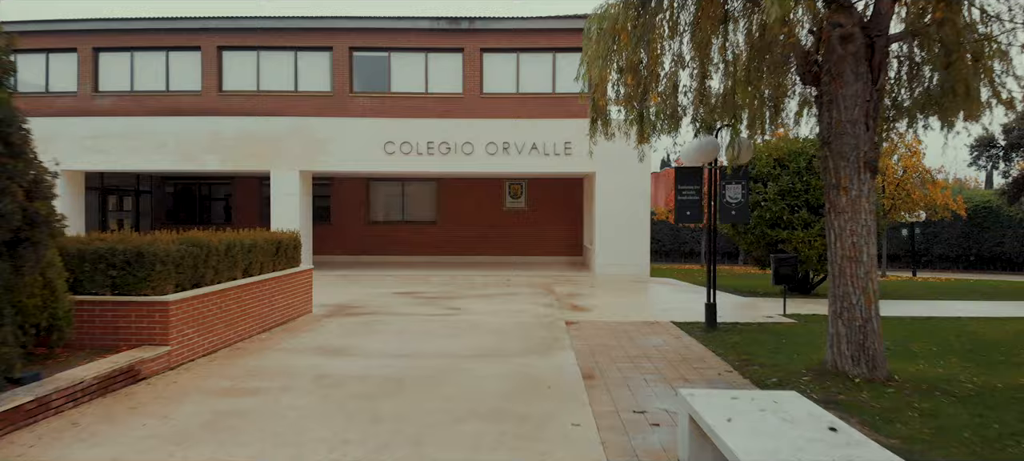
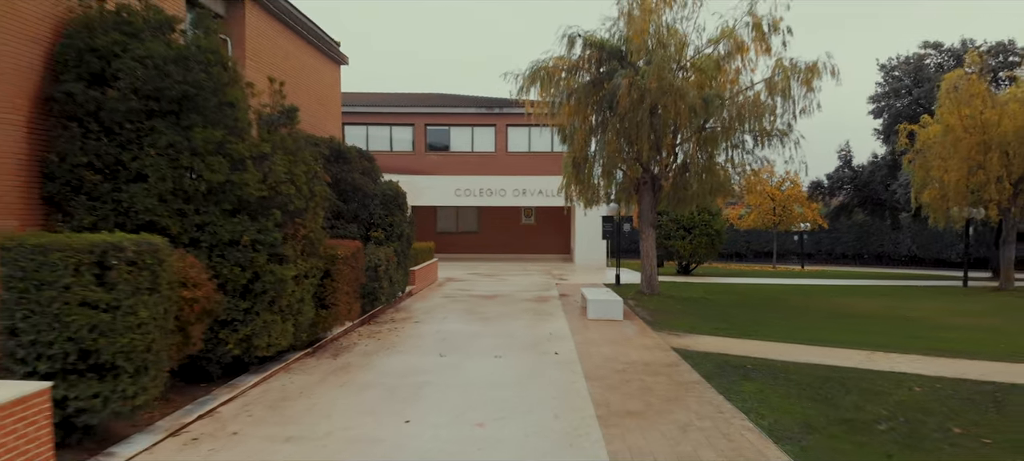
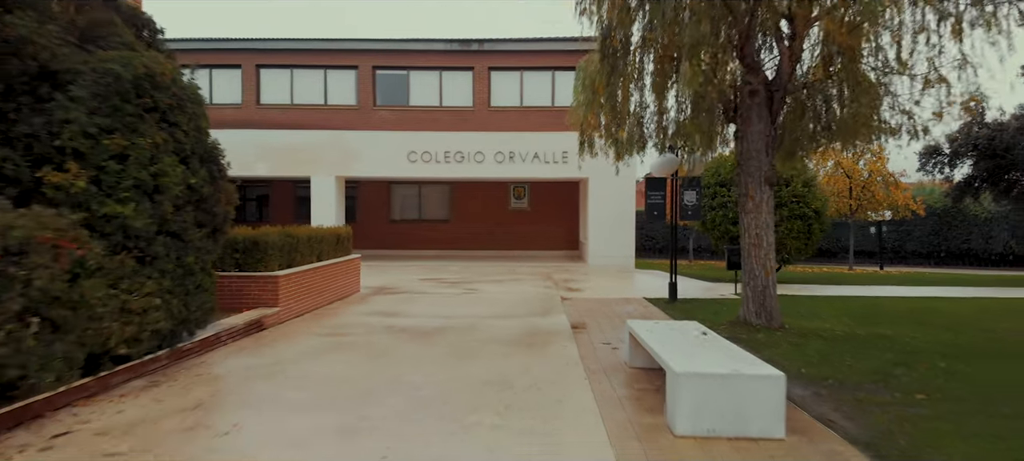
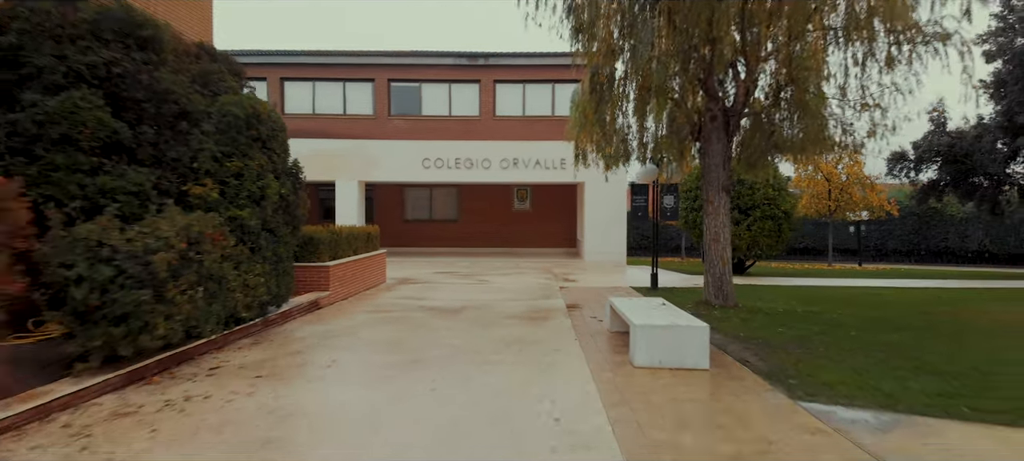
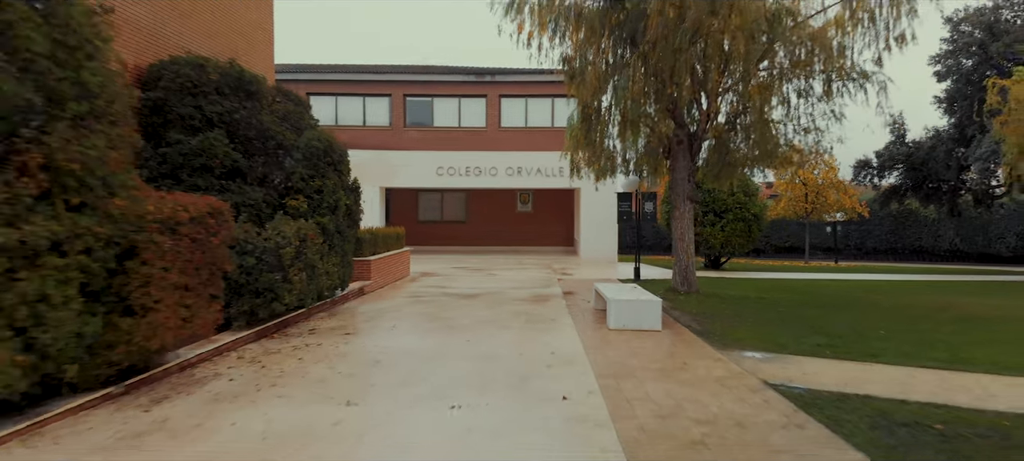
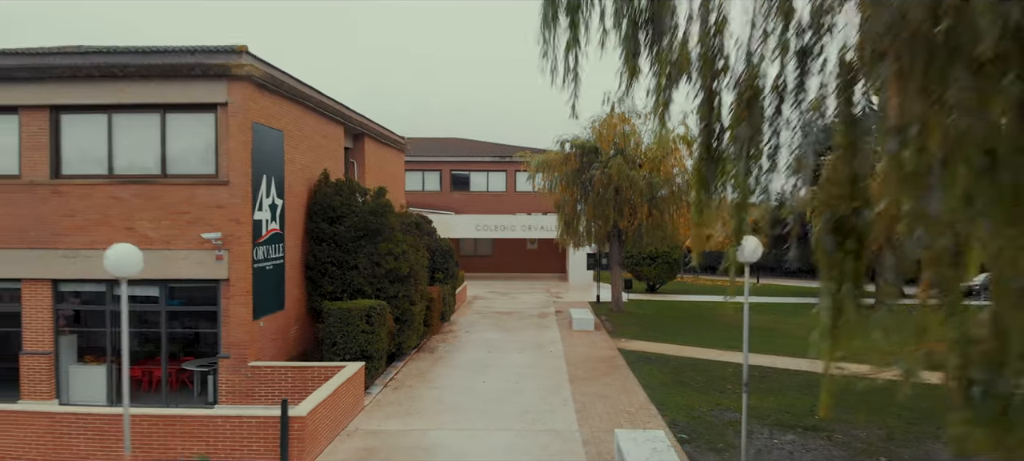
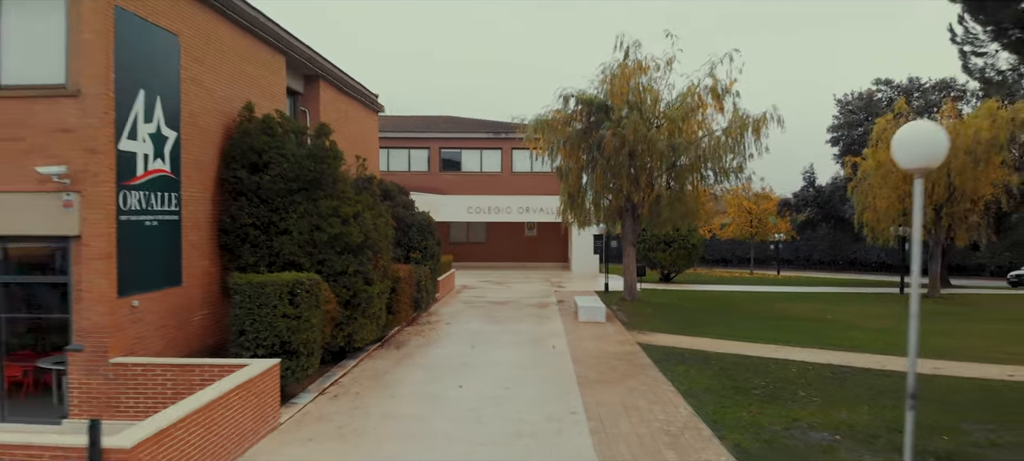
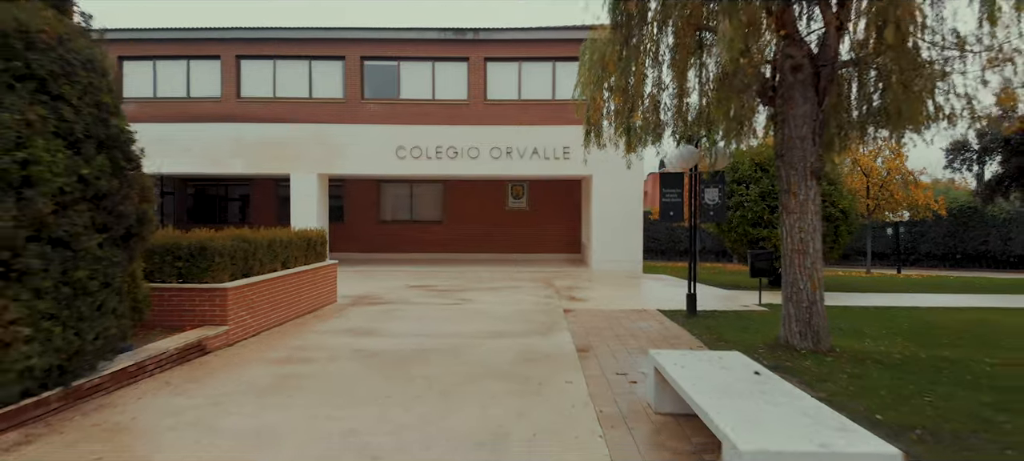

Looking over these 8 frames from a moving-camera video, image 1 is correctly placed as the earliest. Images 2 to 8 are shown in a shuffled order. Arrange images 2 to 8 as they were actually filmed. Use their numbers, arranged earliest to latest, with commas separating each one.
8, 3, 4, 5, 2, 7, 6
